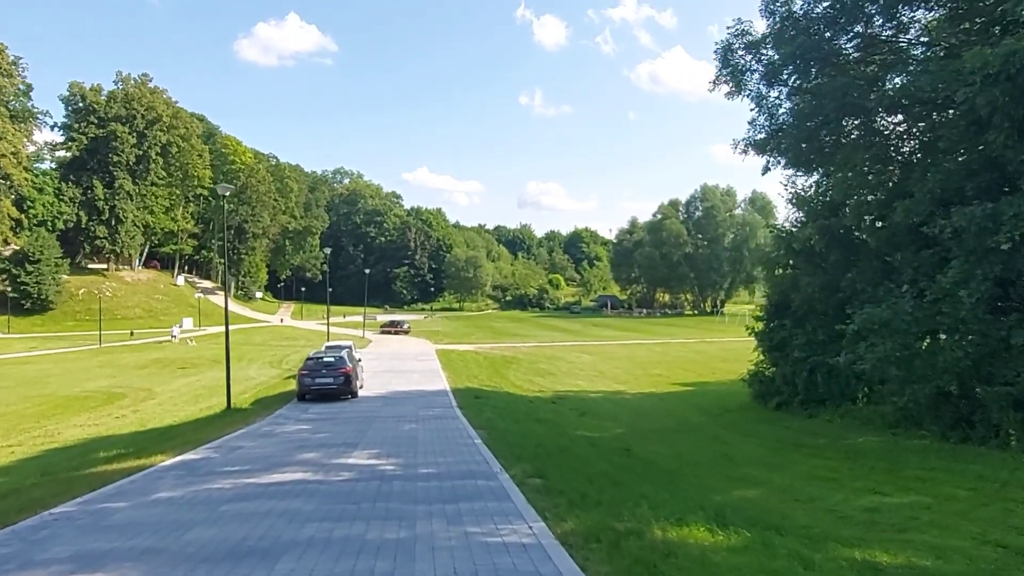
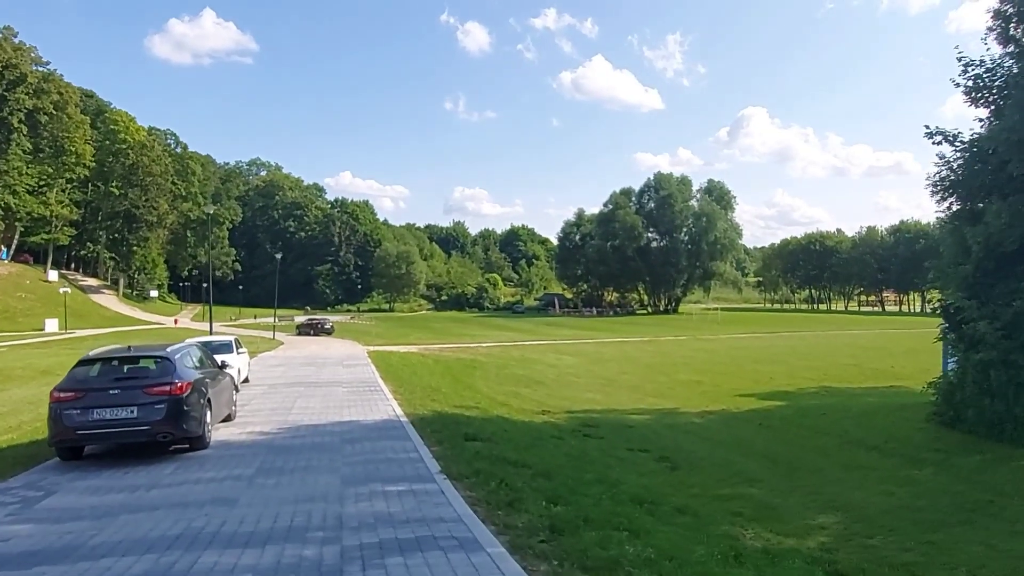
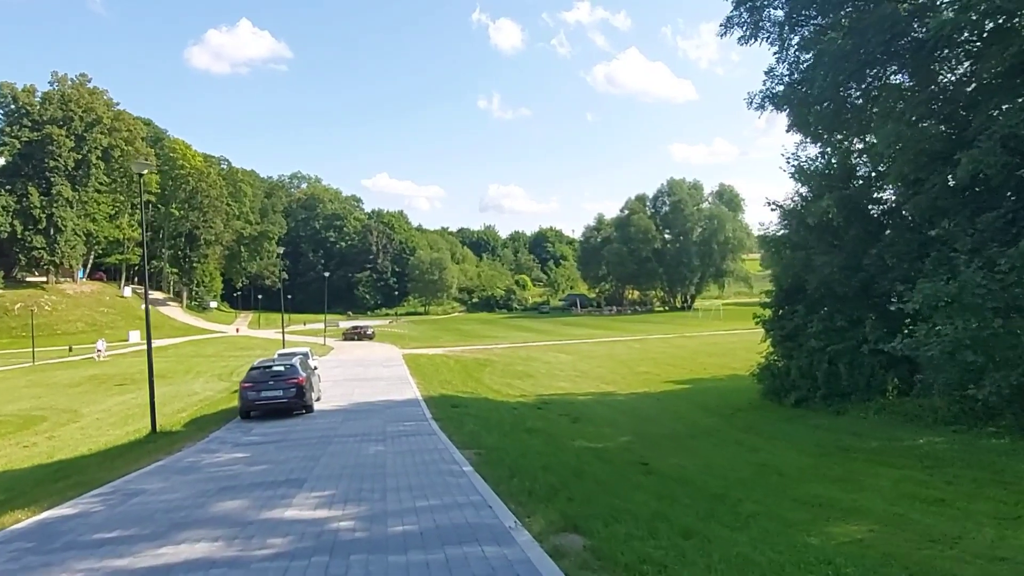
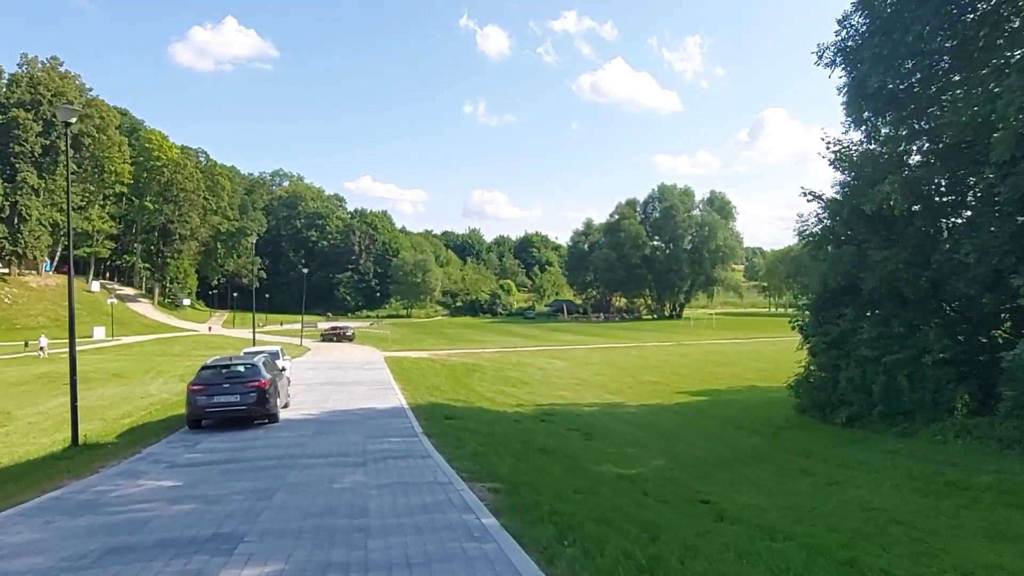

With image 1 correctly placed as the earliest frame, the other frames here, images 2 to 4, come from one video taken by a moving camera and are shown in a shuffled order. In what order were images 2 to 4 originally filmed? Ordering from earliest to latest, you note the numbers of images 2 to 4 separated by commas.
3, 4, 2
